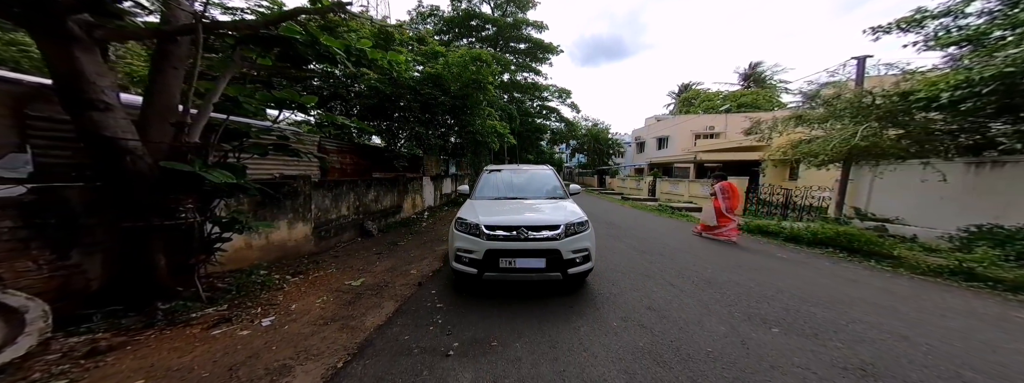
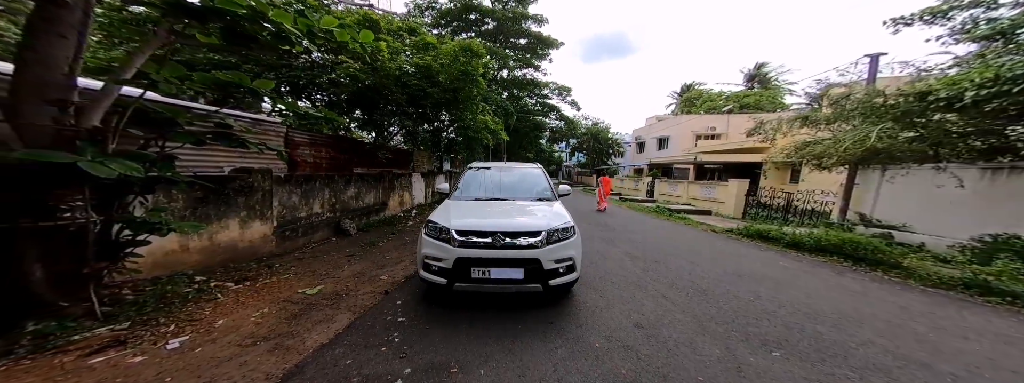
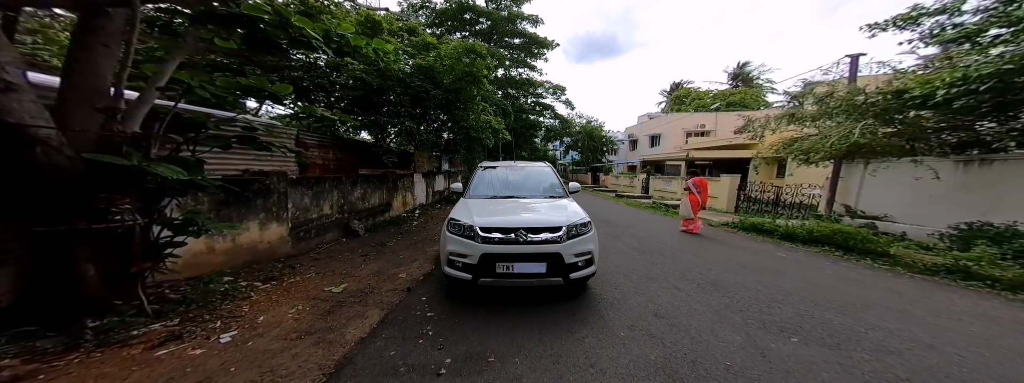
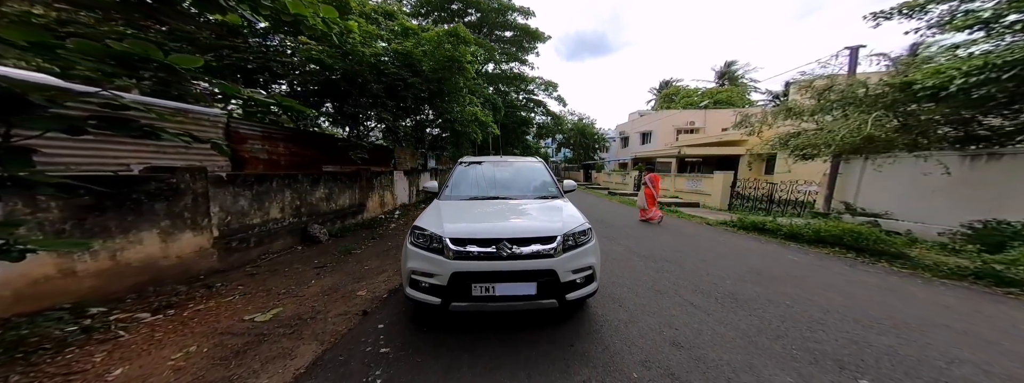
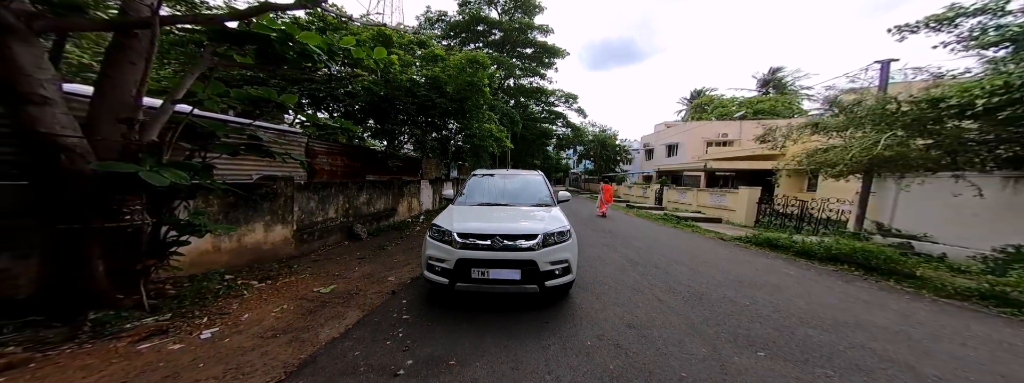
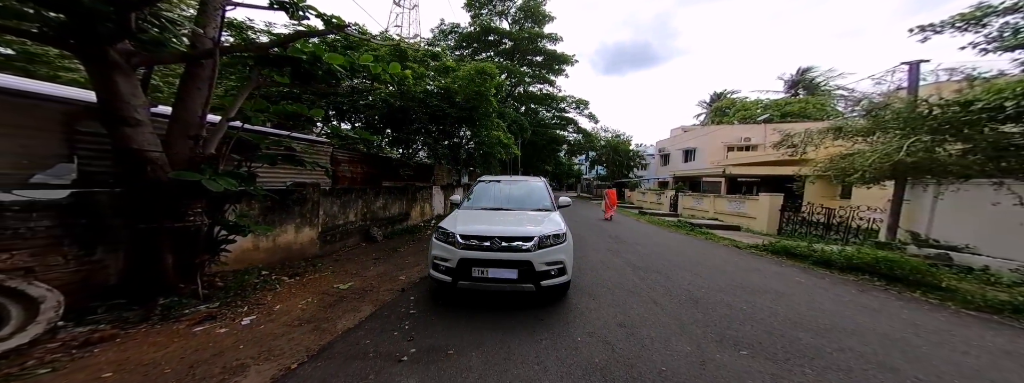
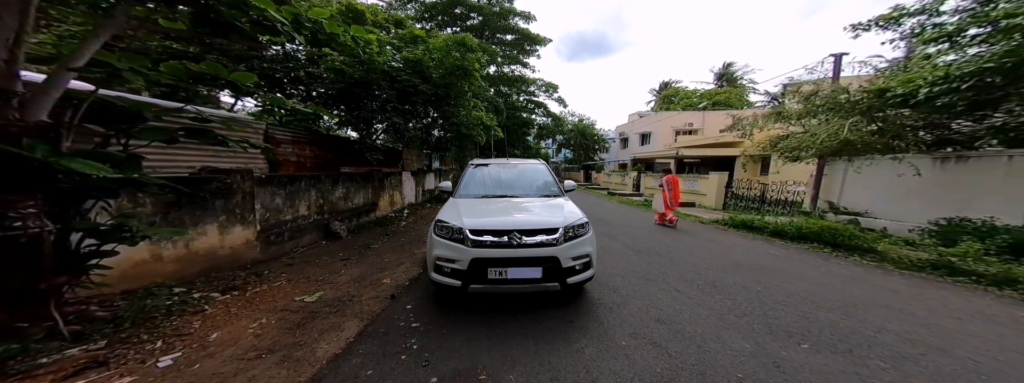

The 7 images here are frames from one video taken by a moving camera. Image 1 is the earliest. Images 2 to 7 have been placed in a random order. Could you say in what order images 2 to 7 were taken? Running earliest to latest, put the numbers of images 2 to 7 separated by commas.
3, 7, 4, 2, 5, 6
